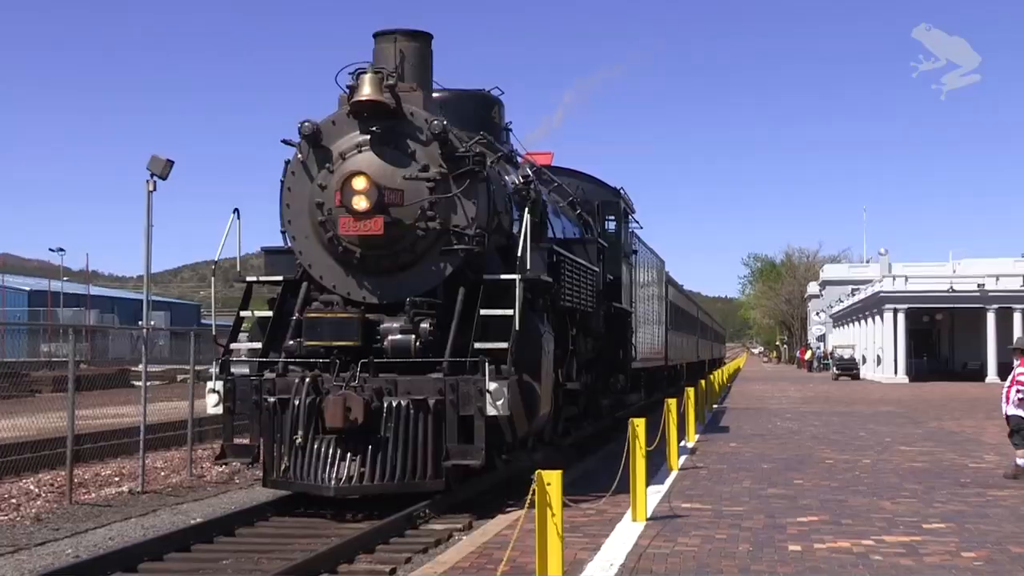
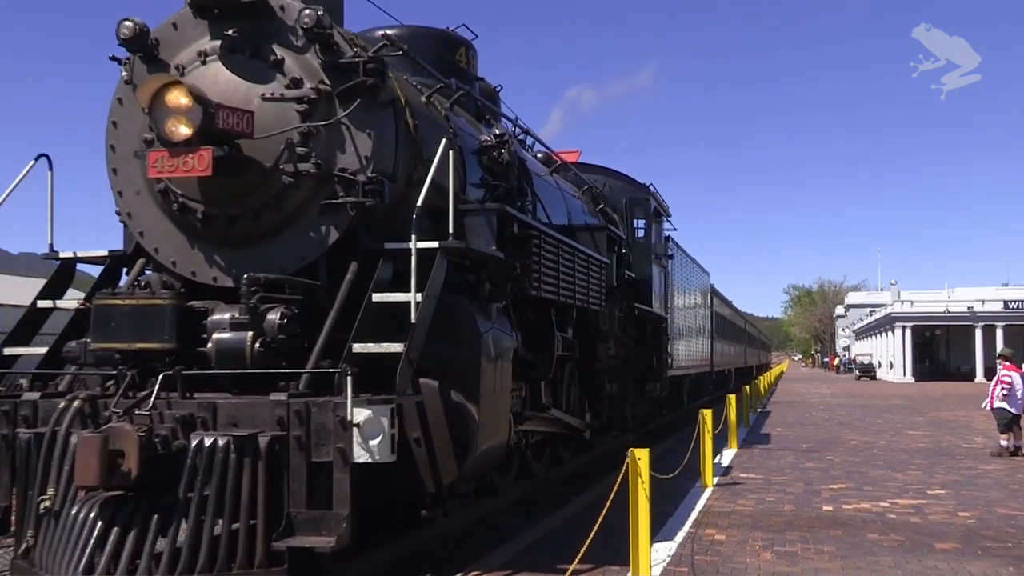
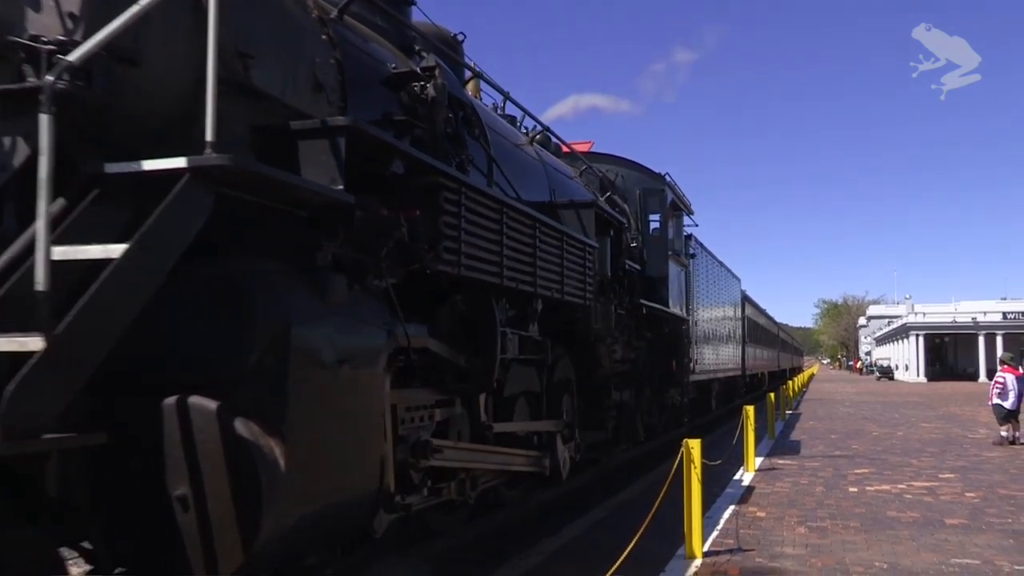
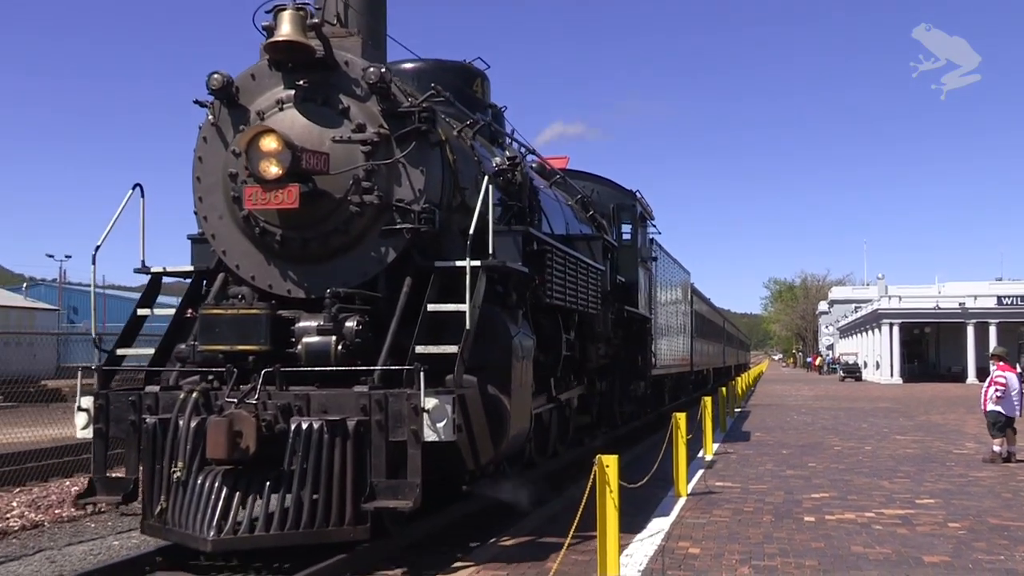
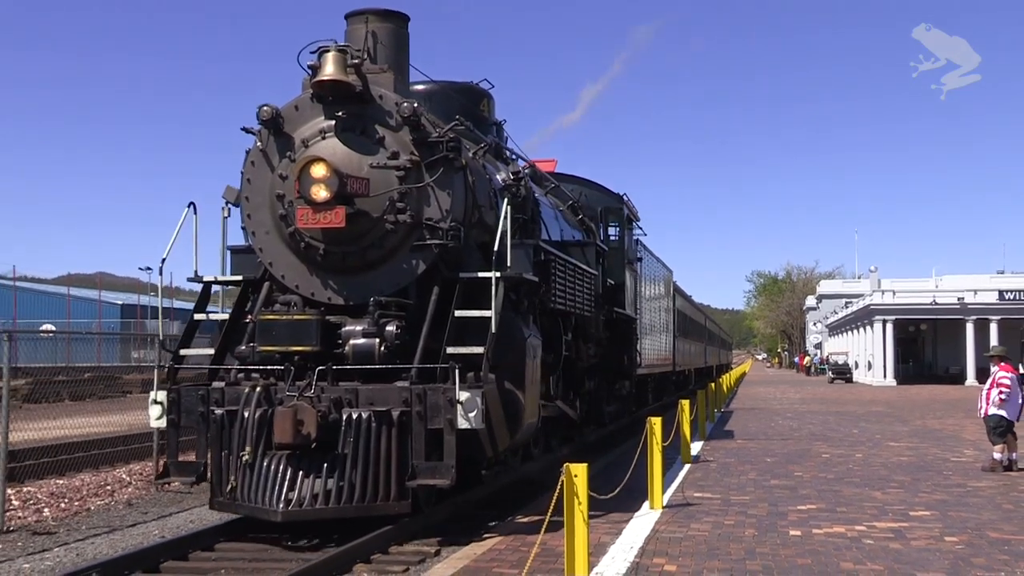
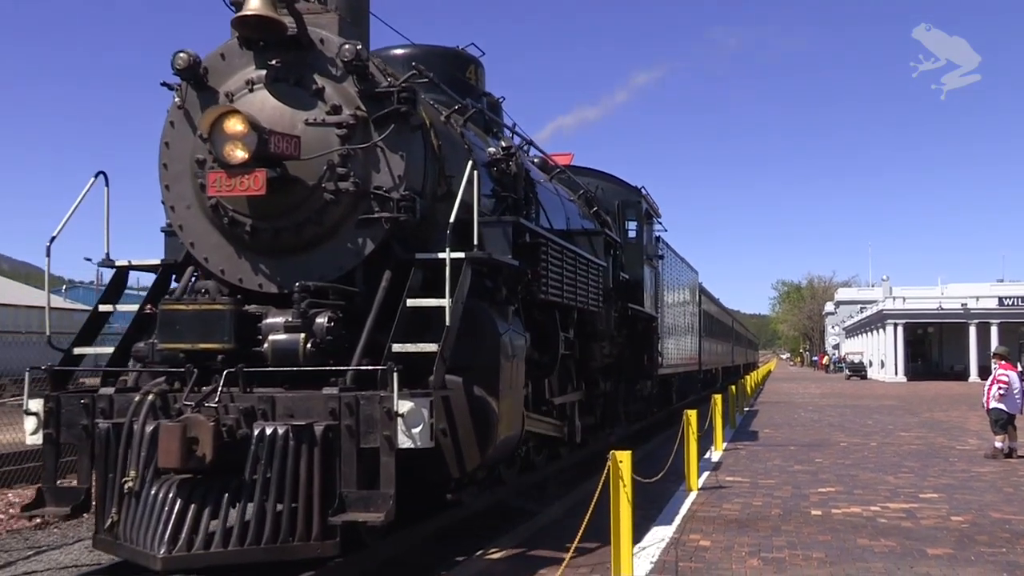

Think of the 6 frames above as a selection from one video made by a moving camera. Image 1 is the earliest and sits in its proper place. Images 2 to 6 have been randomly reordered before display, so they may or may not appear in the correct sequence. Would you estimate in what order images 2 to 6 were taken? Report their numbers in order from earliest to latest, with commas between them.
5, 4, 6, 2, 3
